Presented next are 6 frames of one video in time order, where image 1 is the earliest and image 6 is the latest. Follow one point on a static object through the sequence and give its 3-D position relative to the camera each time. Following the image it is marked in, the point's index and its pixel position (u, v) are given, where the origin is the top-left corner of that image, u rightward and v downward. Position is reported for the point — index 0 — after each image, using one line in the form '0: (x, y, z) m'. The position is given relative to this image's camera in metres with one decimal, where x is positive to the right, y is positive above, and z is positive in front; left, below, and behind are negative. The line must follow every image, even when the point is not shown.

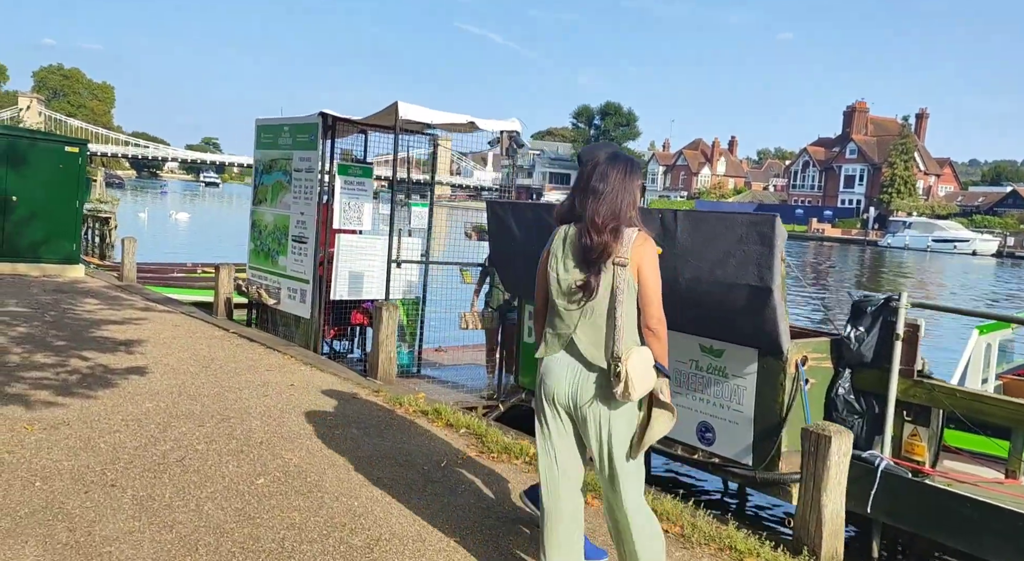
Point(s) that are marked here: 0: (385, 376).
0: (-1.1, -0.8, +7.7) m
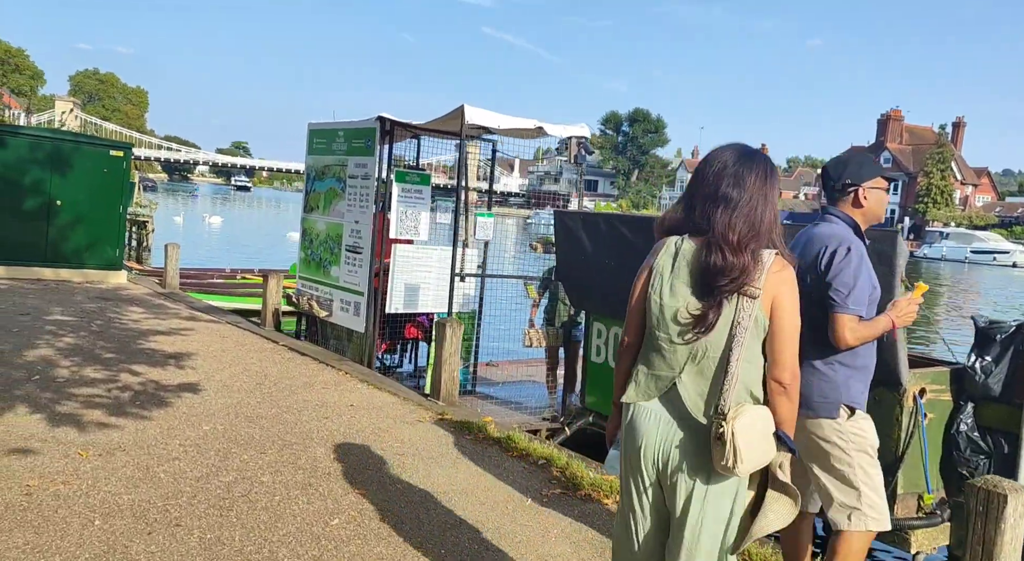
0: (-0.5, -1.0, +7.3) m
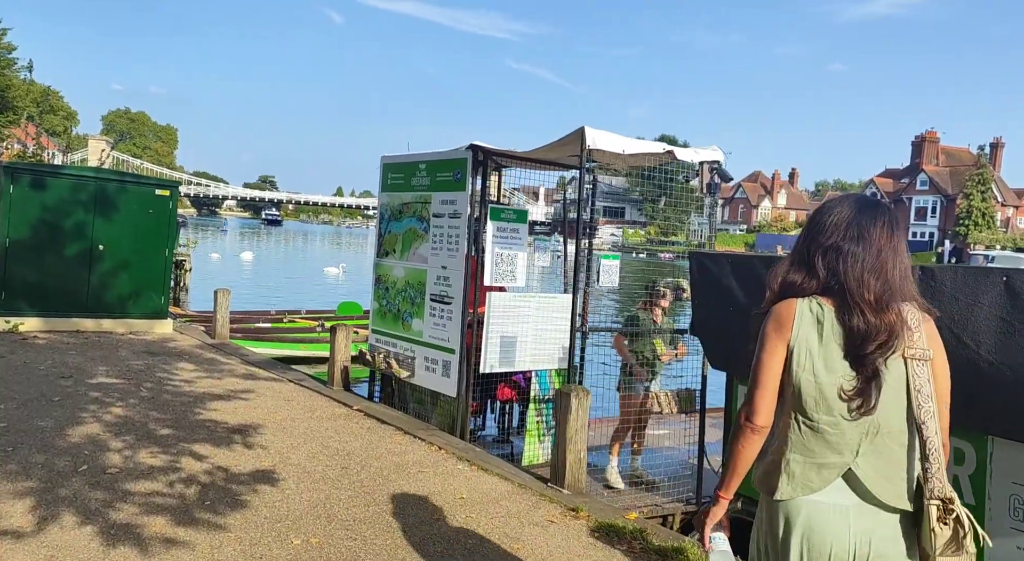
0: (+0.4, -1.4, +6.0) m
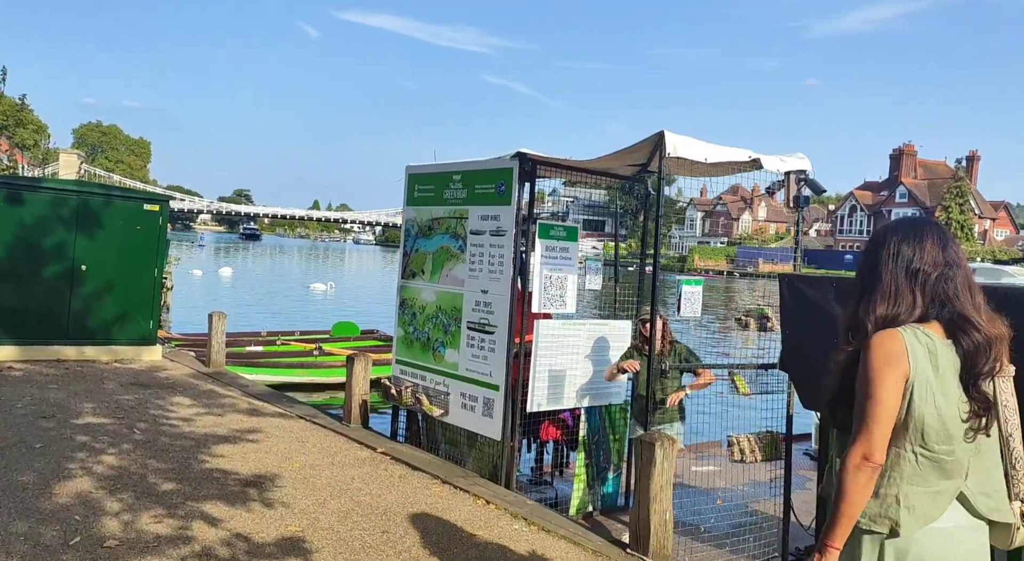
0: (+0.8, -1.5, +5.1) m
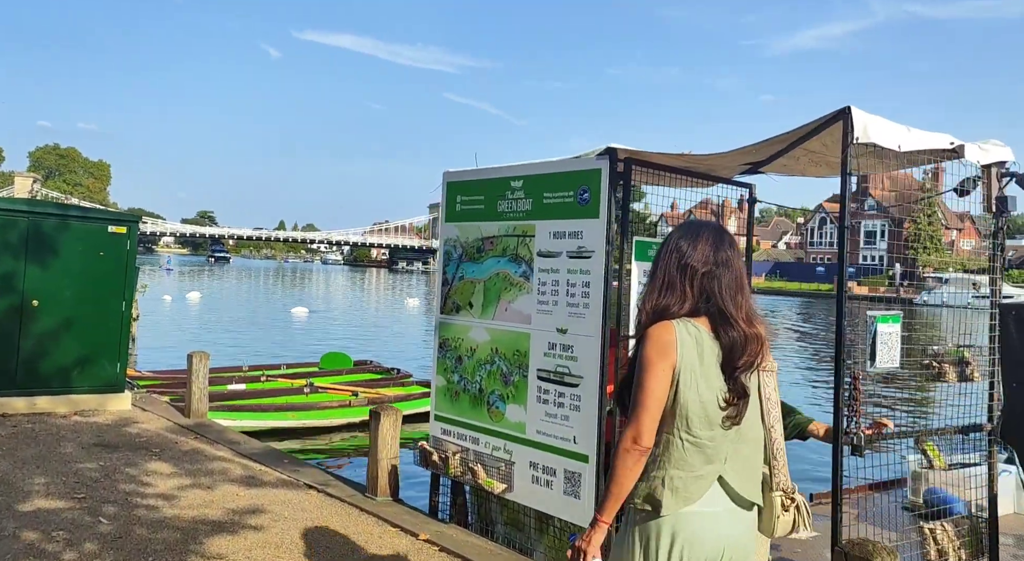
0: (+1.4, -1.7, +3.5) m
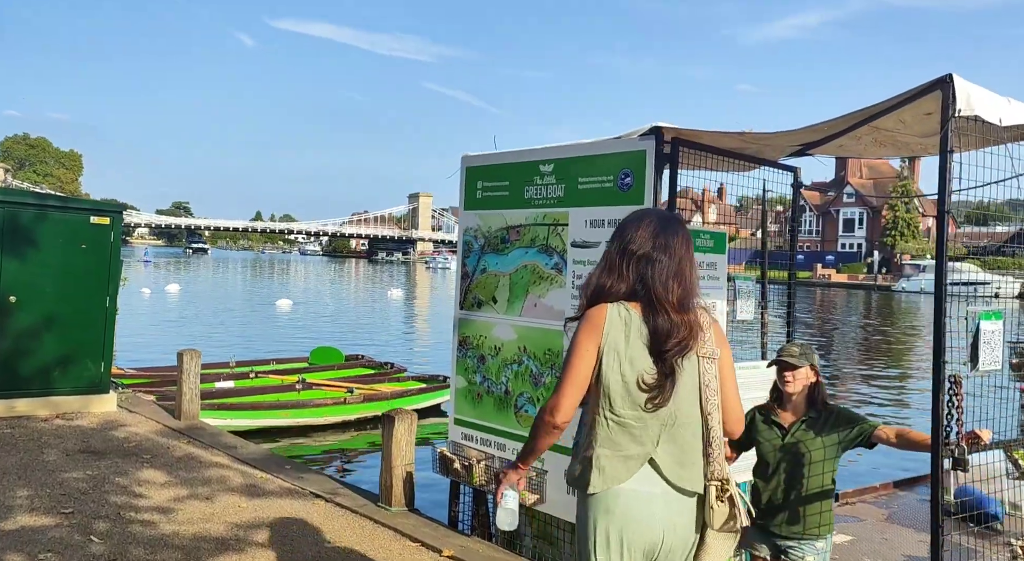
0: (+1.7, -1.7, +3.1) m
